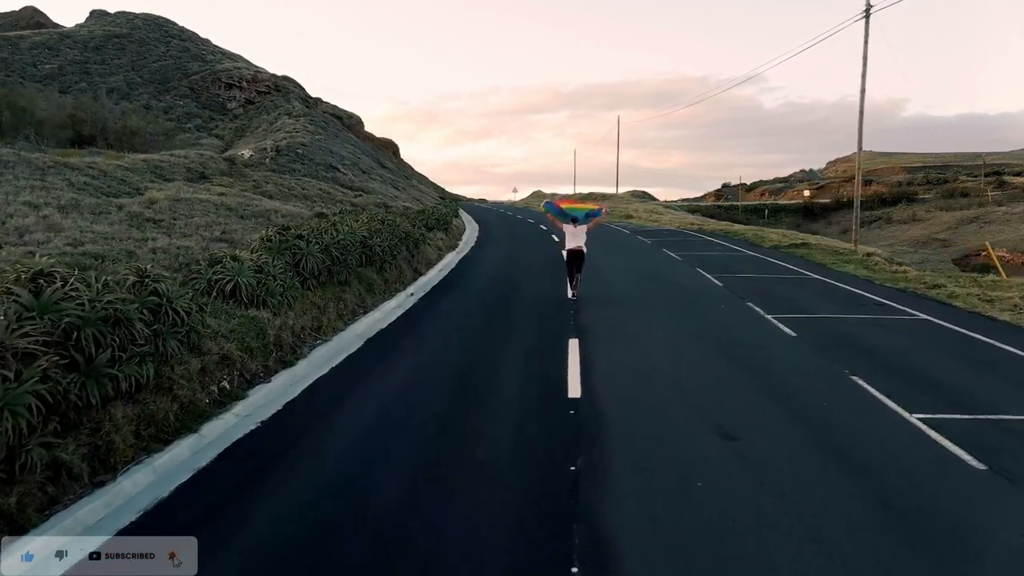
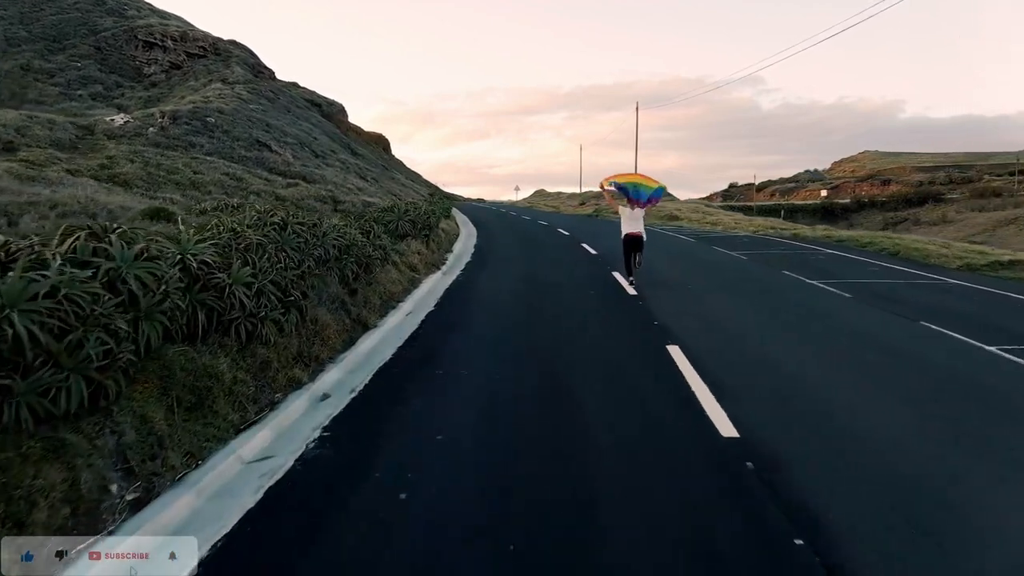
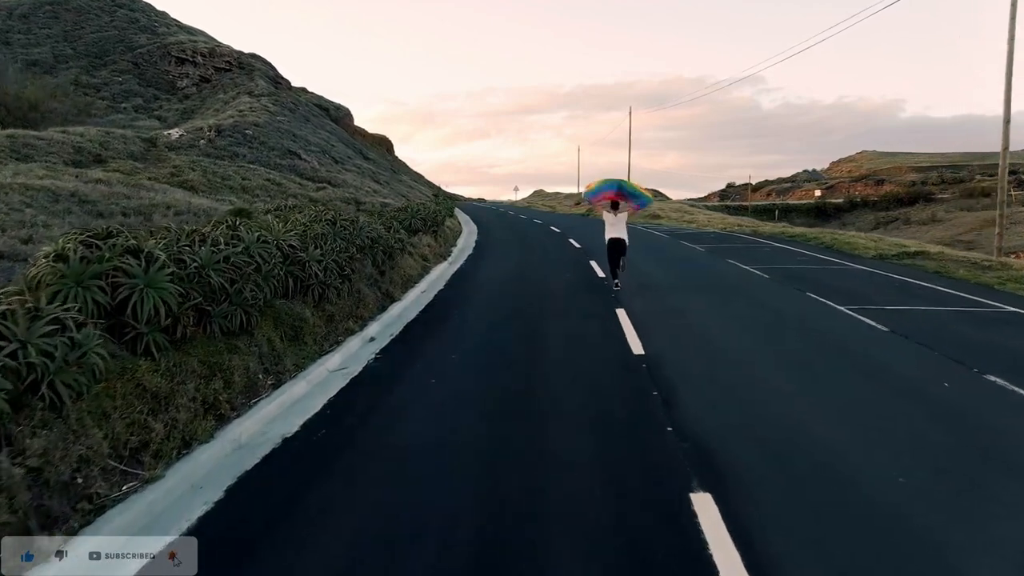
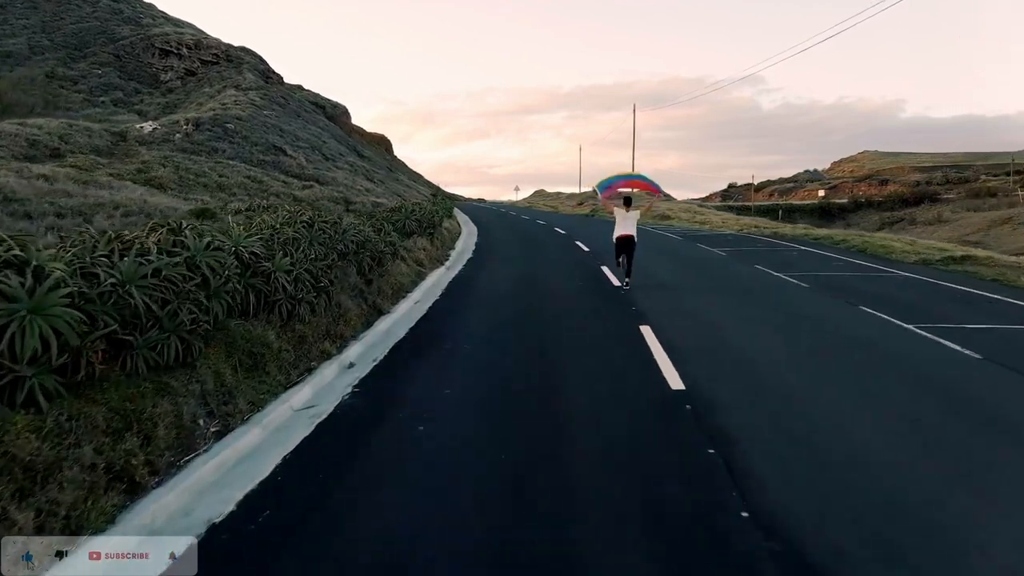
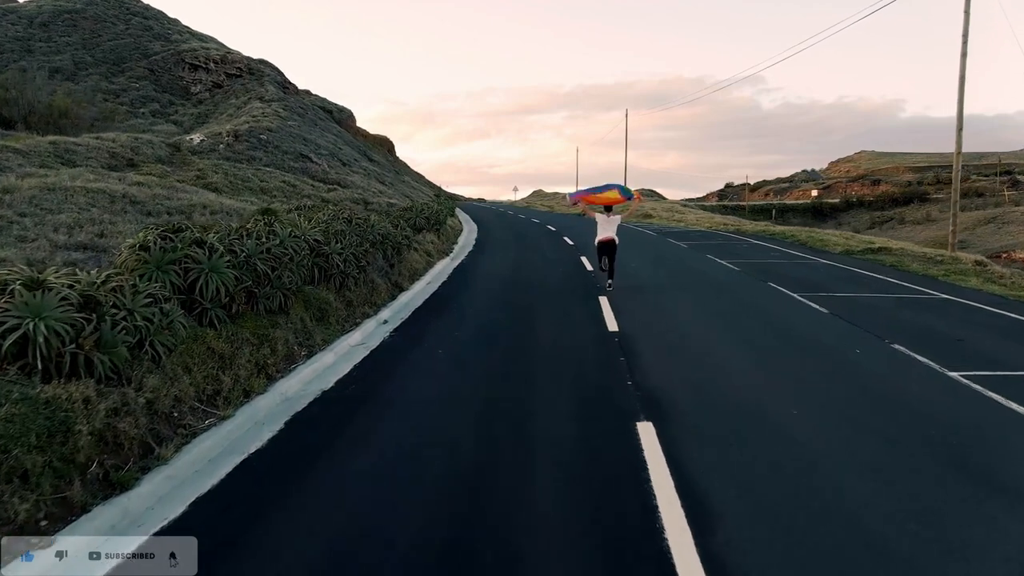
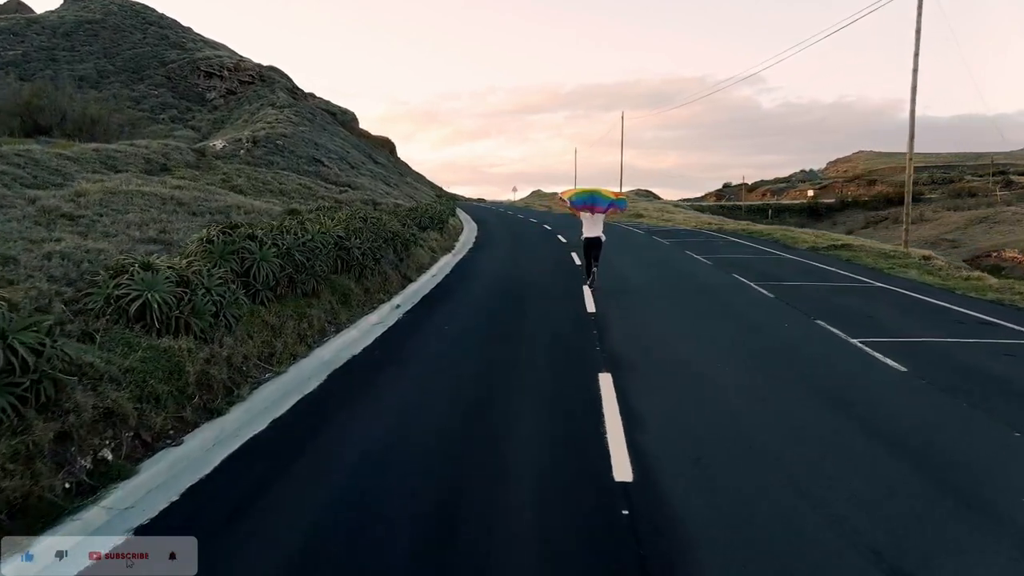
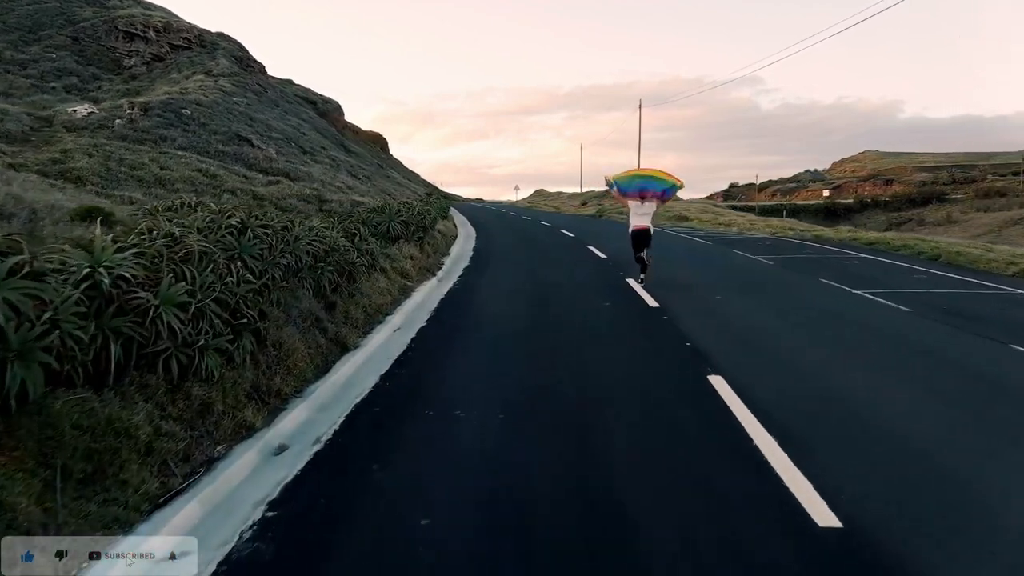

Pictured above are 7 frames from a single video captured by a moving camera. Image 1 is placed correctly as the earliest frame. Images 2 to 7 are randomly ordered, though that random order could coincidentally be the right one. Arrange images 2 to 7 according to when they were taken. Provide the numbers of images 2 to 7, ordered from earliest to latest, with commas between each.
6, 5, 3, 4, 2, 7
